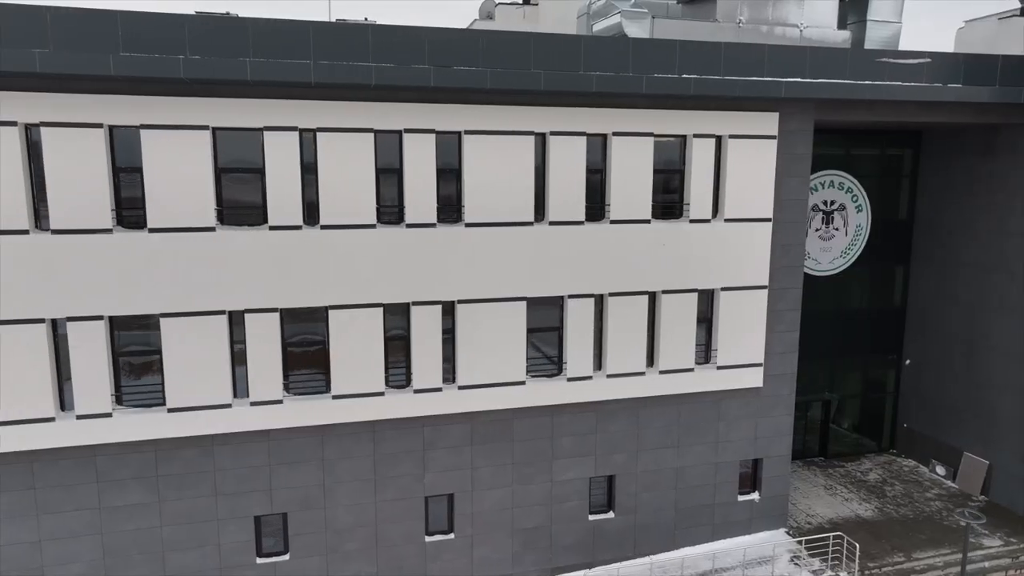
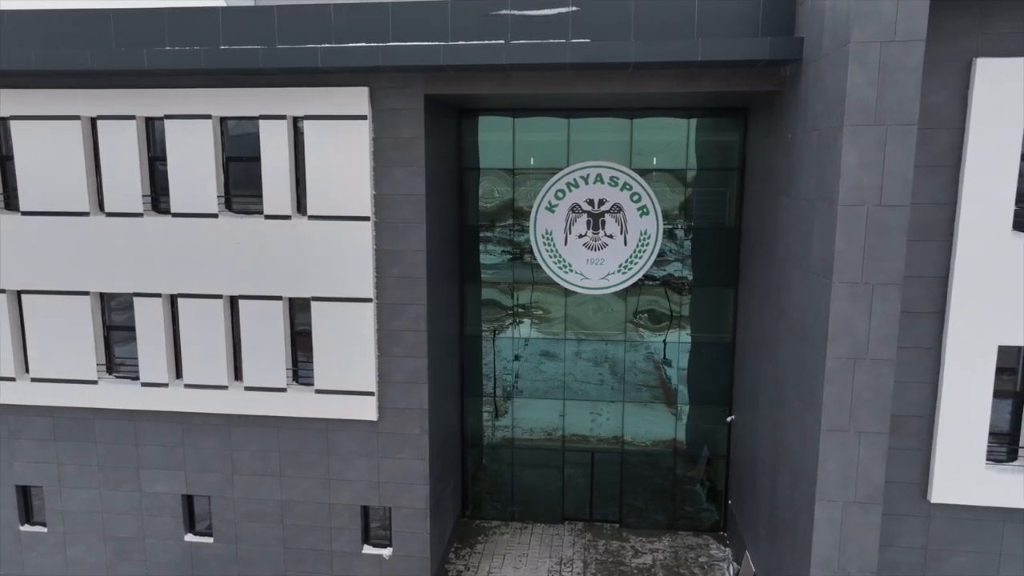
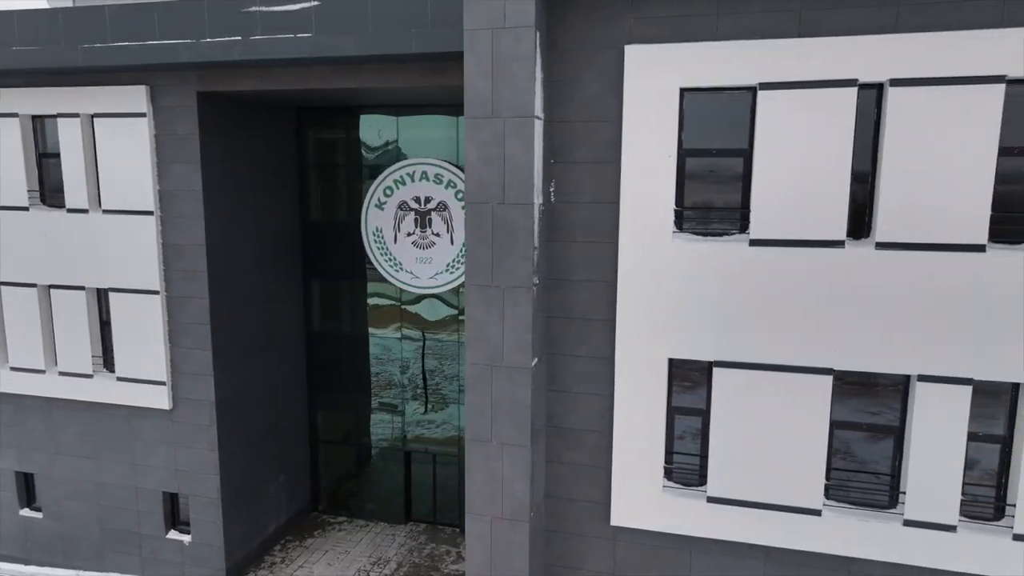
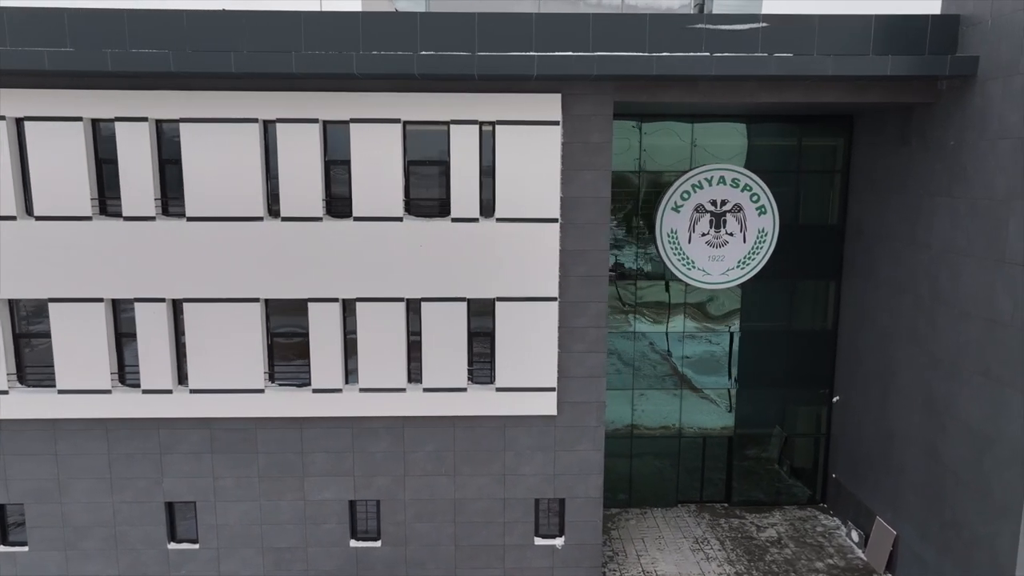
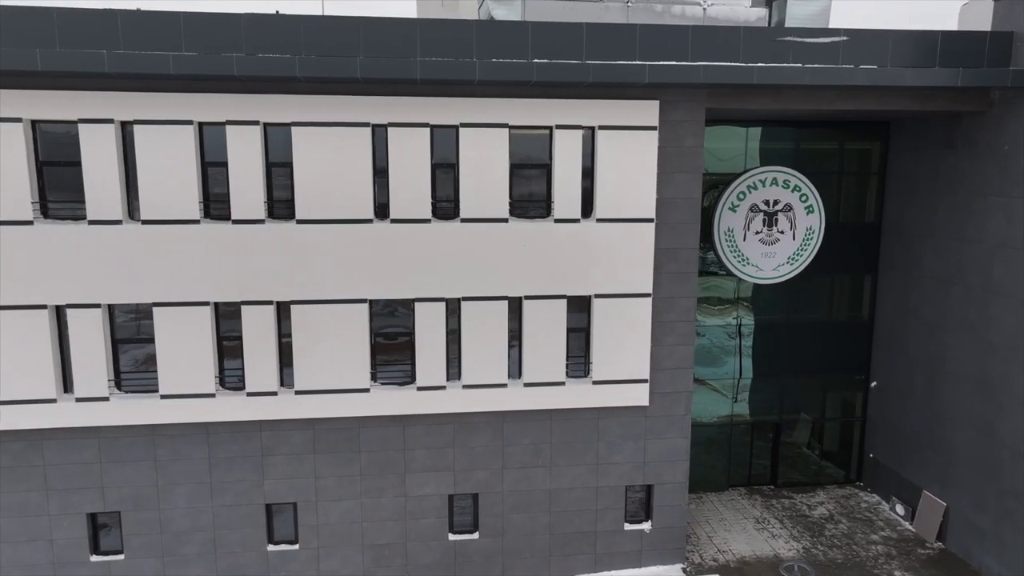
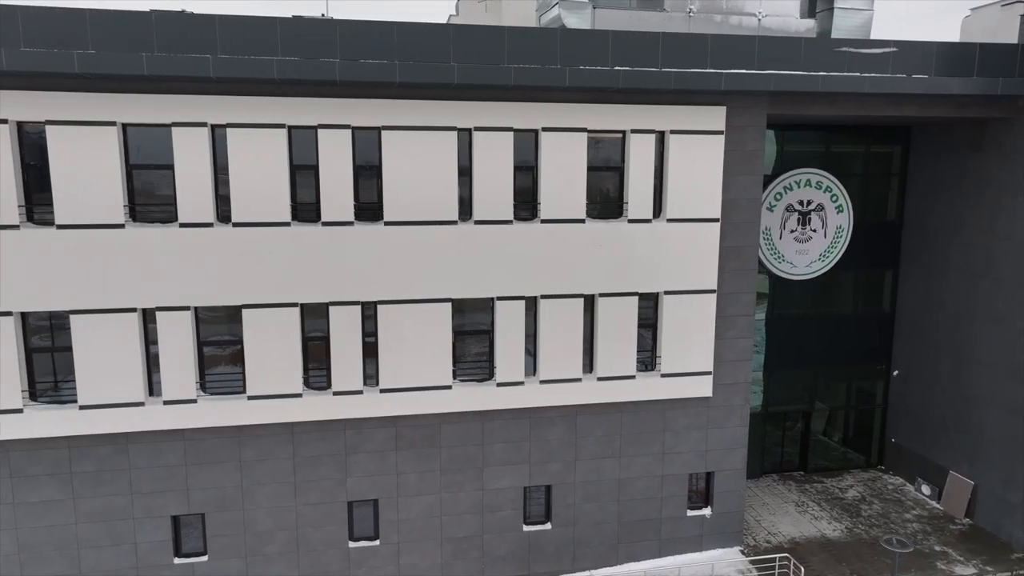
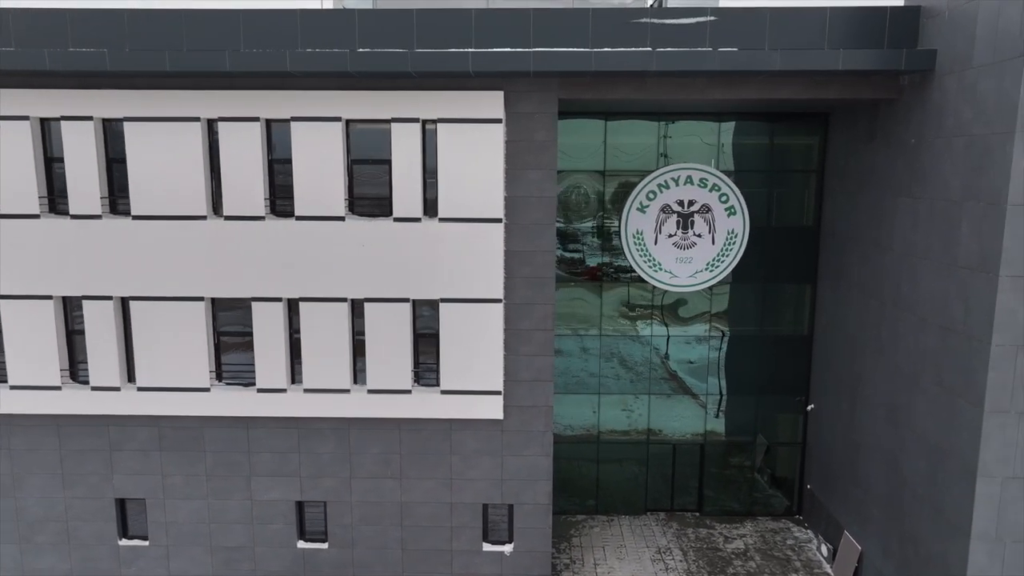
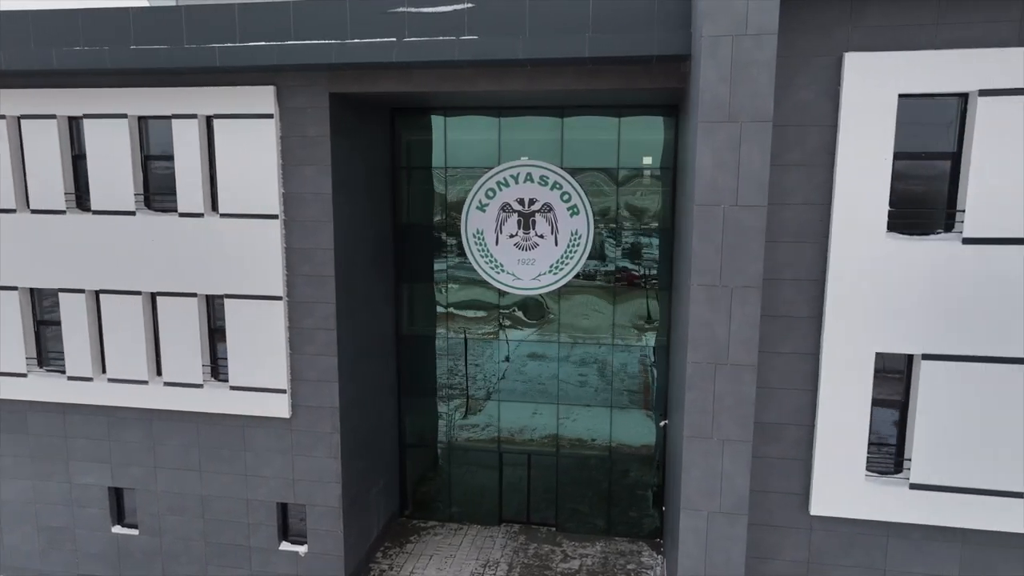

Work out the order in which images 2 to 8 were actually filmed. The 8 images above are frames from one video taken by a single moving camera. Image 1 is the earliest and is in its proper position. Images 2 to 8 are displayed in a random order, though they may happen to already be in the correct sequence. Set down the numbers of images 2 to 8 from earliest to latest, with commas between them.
6, 5, 4, 7, 2, 8, 3
